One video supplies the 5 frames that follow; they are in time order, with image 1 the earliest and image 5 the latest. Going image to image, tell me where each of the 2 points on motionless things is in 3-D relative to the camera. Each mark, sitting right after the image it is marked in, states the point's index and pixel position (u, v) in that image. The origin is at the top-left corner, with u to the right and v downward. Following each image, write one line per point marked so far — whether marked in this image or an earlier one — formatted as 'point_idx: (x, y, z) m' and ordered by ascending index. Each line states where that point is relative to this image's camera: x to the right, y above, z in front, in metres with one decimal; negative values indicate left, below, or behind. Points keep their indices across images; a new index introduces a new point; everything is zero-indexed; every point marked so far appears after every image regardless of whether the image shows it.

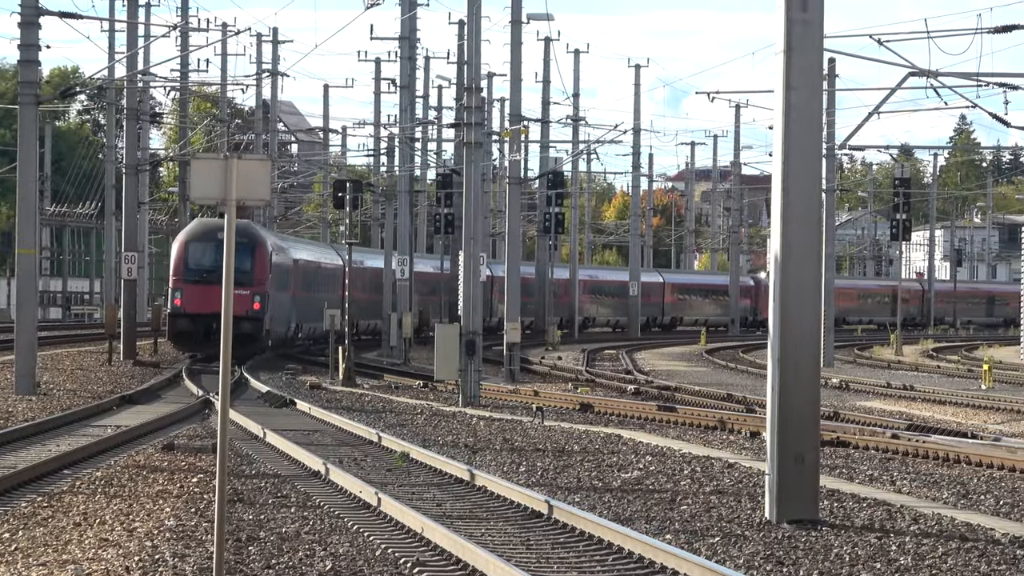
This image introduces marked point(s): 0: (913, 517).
0: (+5.1, -2.9, +17.4) m
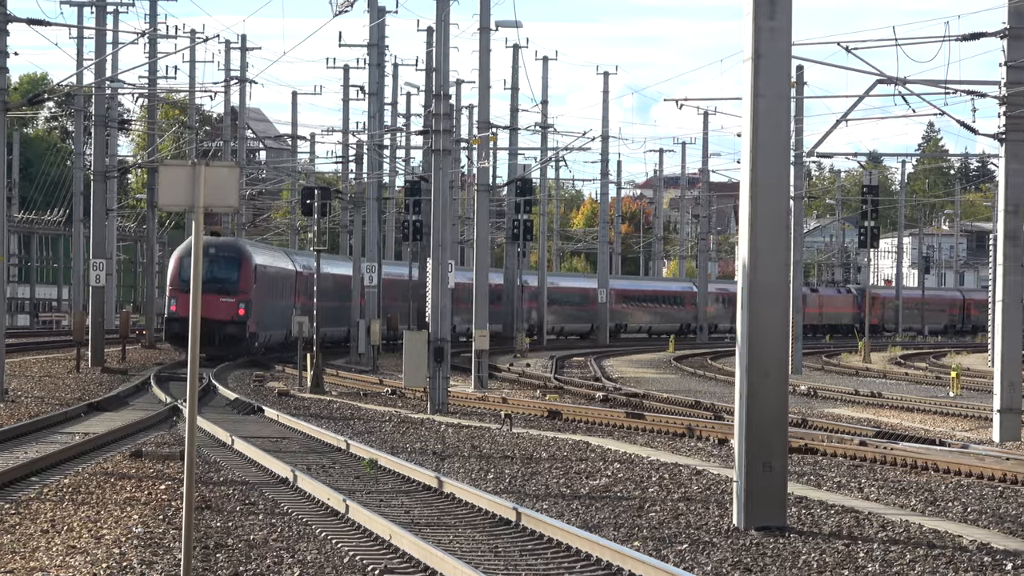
0: (+4.6, -3.0, +17.4) m
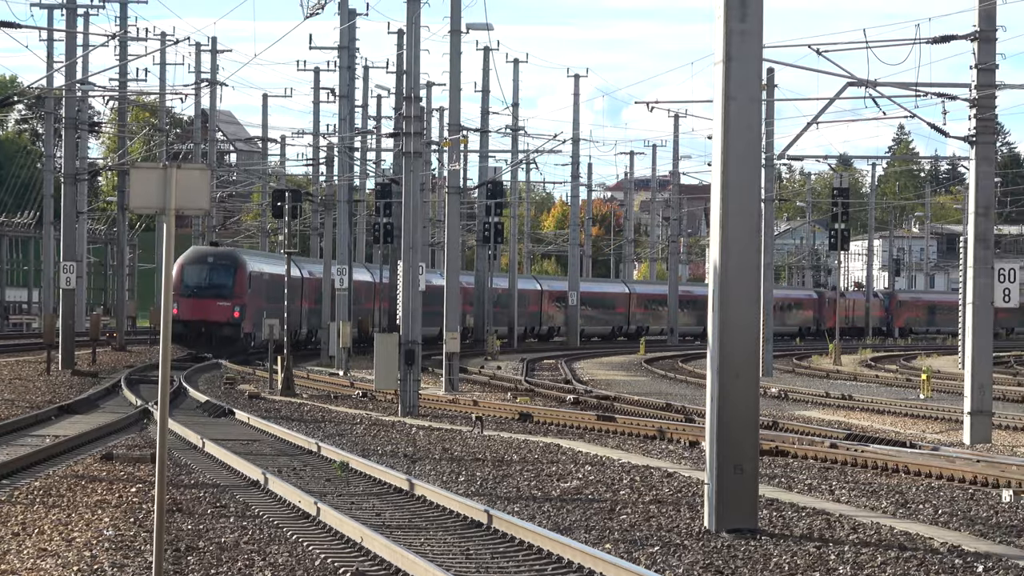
0: (+4.1, -3.1, +17.4) m
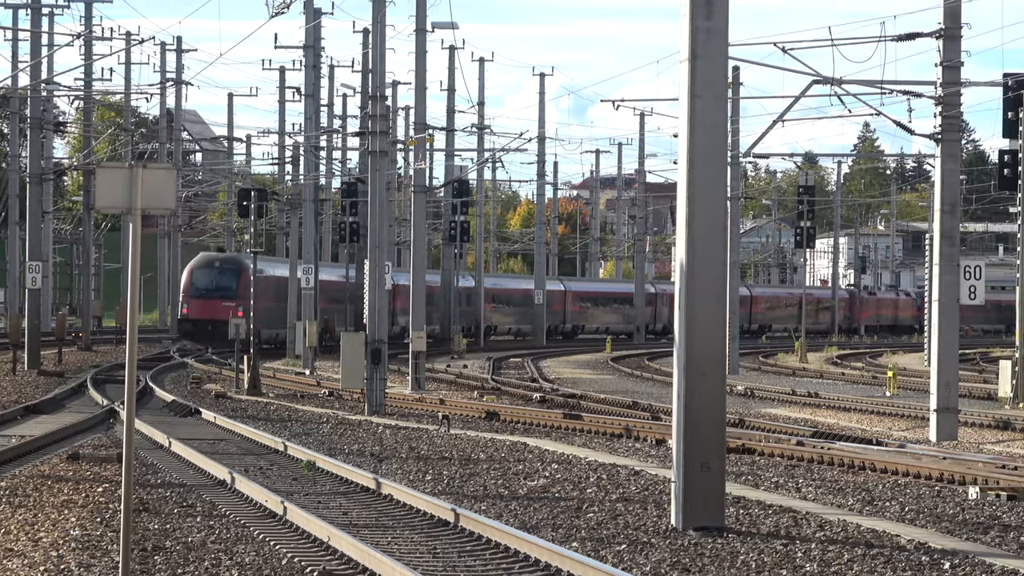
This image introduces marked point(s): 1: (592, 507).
0: (+3.6, -3.0, +17.4) m
1: (+1.0, -3.1, +19.6) m
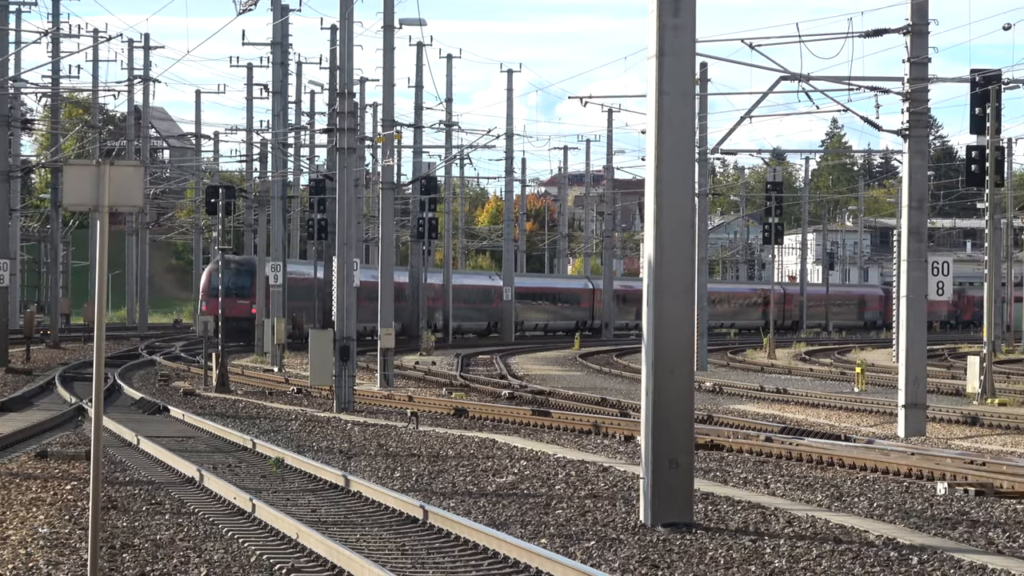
0: (+3.0, -3.0, +17.4) m
1: (+0.5, -3.1, +19.6) m
